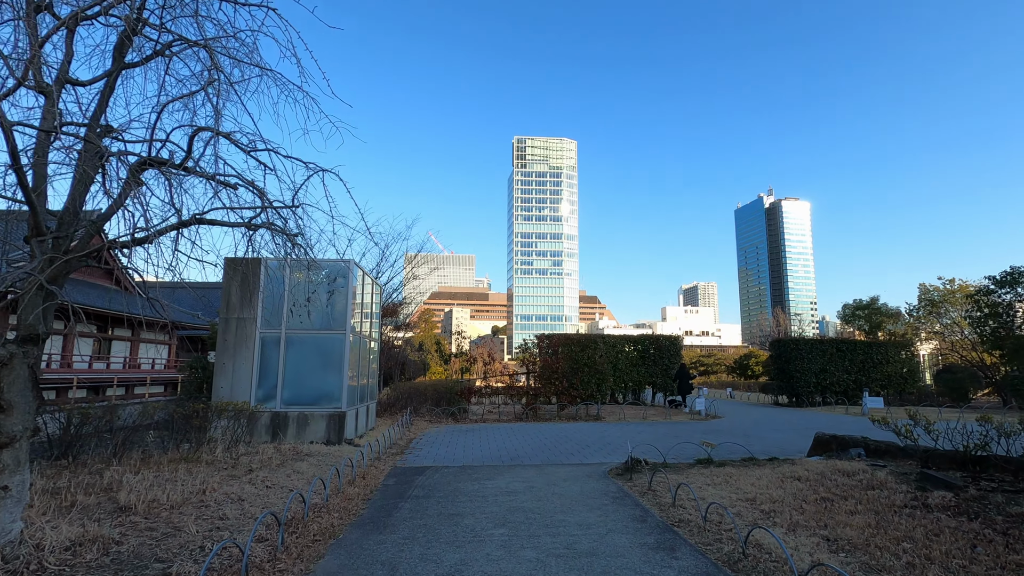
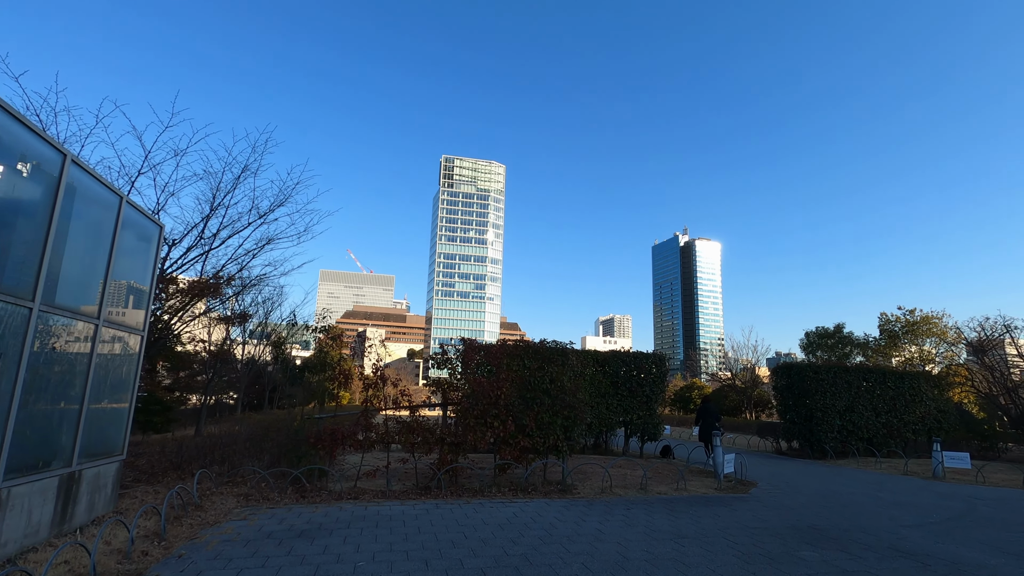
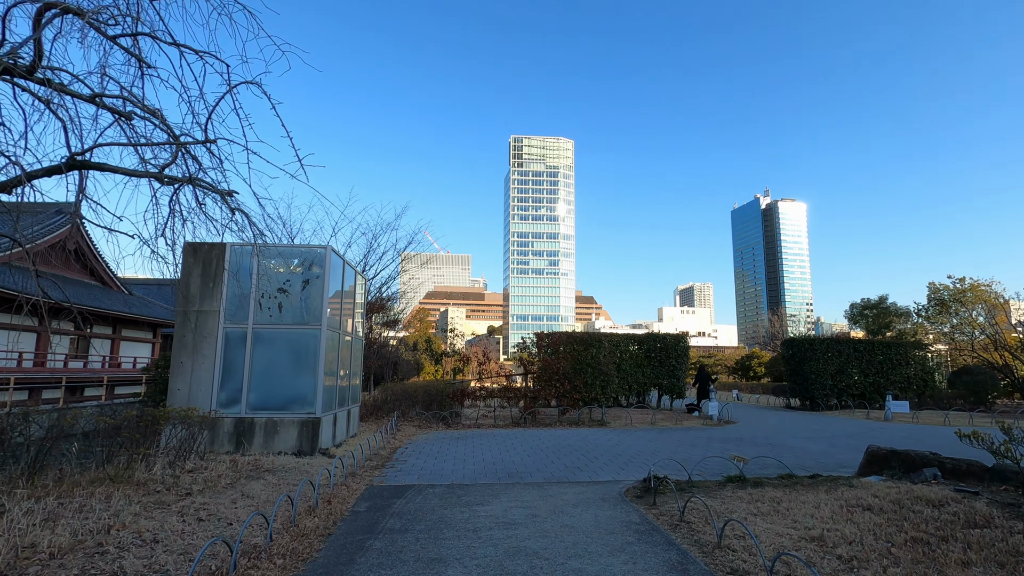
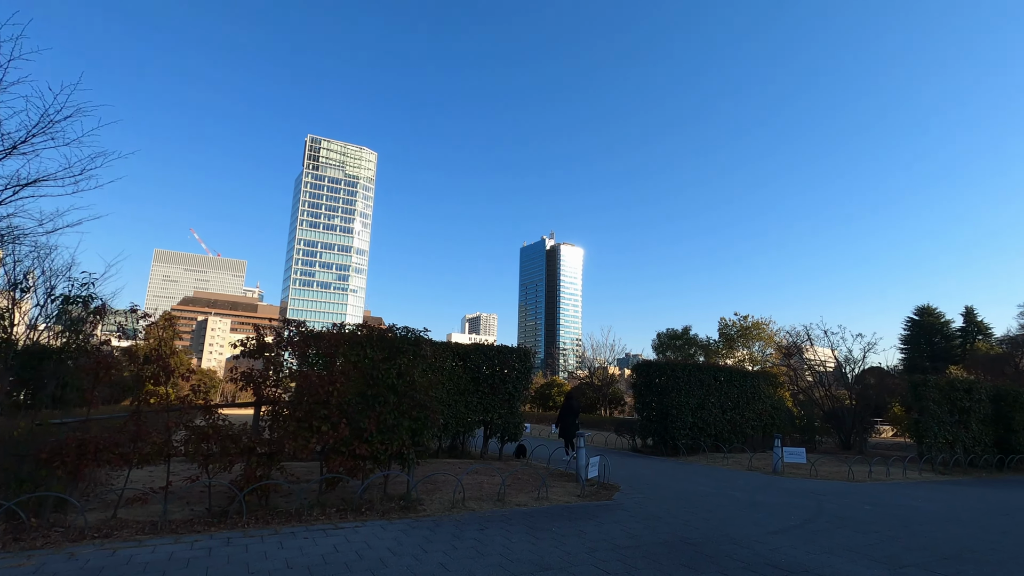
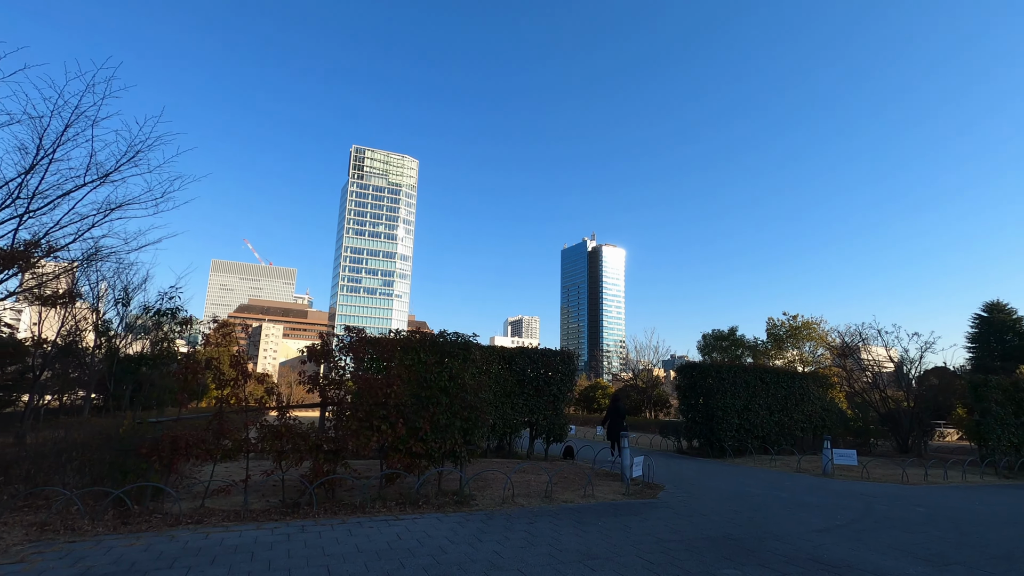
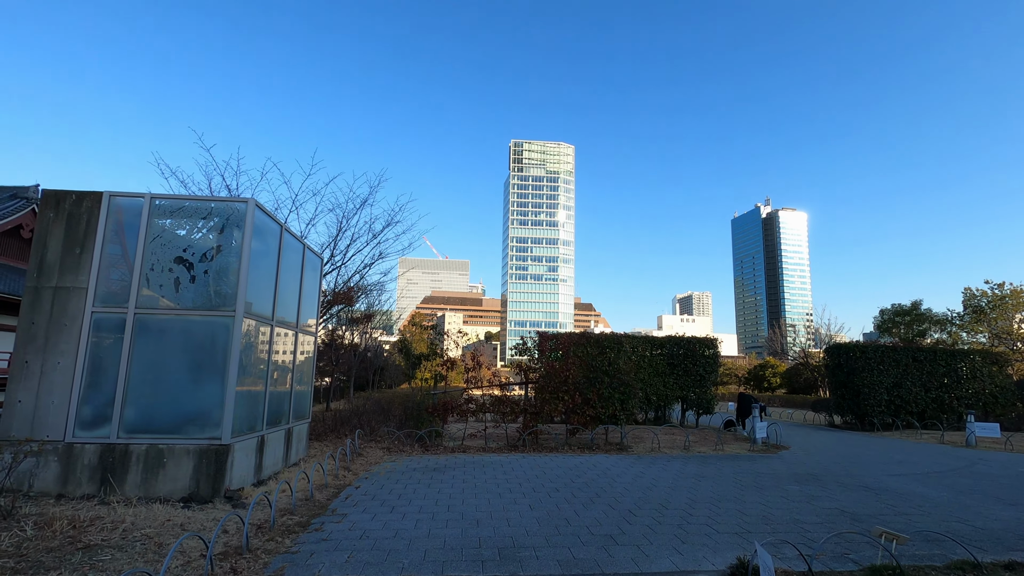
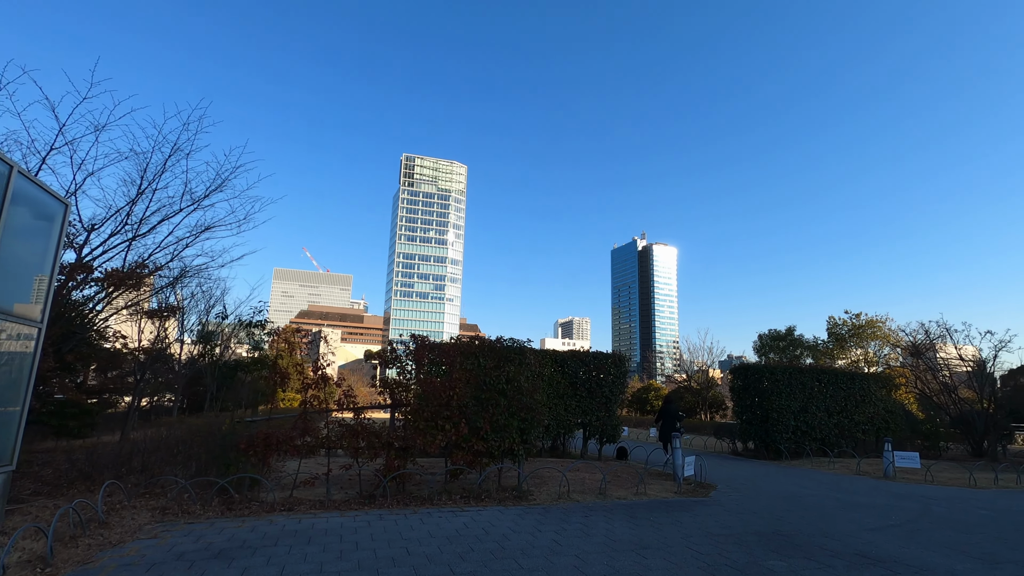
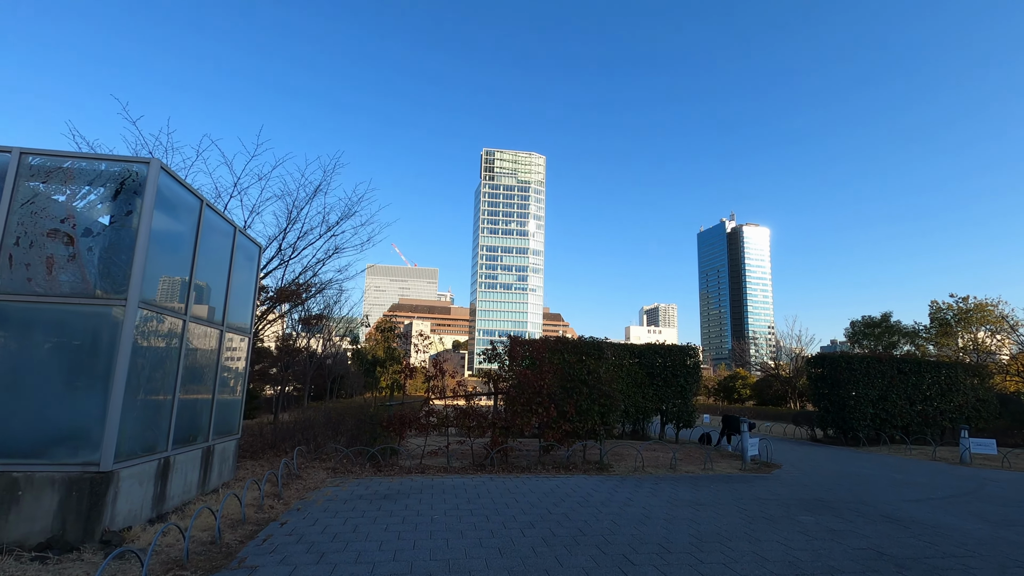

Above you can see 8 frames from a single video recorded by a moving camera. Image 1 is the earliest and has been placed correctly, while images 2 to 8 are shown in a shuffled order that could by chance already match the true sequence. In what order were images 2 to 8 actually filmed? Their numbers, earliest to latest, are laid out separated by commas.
3, 6, 8, 2, 7, 5, 4
